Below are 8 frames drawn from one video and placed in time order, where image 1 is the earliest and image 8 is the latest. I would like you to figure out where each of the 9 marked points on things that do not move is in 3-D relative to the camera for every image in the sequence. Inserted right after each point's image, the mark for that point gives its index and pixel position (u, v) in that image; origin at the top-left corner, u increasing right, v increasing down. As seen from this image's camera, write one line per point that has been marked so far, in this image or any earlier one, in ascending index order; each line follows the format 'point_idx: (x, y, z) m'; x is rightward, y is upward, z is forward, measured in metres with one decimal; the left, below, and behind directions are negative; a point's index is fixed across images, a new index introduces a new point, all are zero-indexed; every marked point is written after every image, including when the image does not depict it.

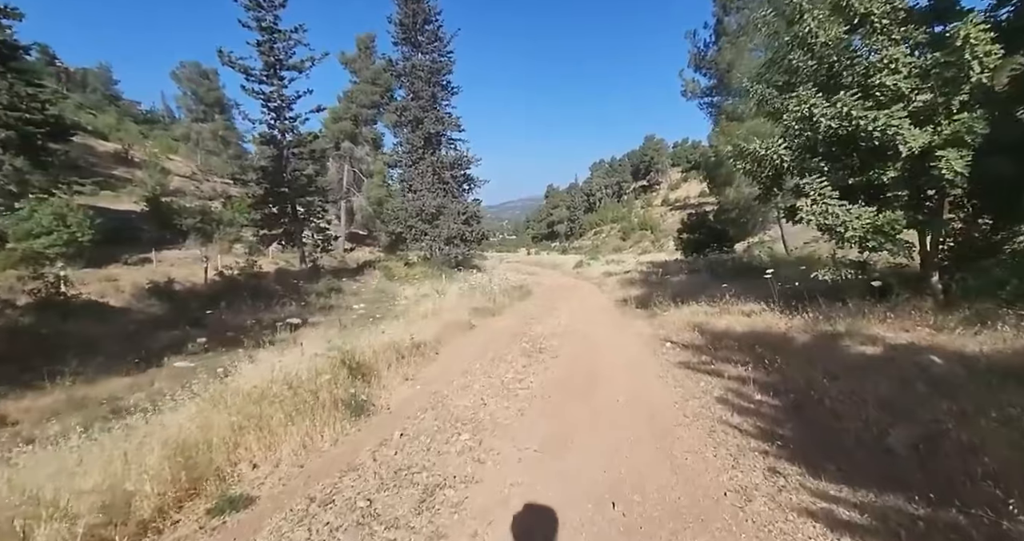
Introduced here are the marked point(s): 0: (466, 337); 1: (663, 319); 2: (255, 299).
0: (-1.4, -2.1, +11.7) m
1: (+4.9, -1.7, +13.2) m
2: (-12.3, -1.4, +18.8) m
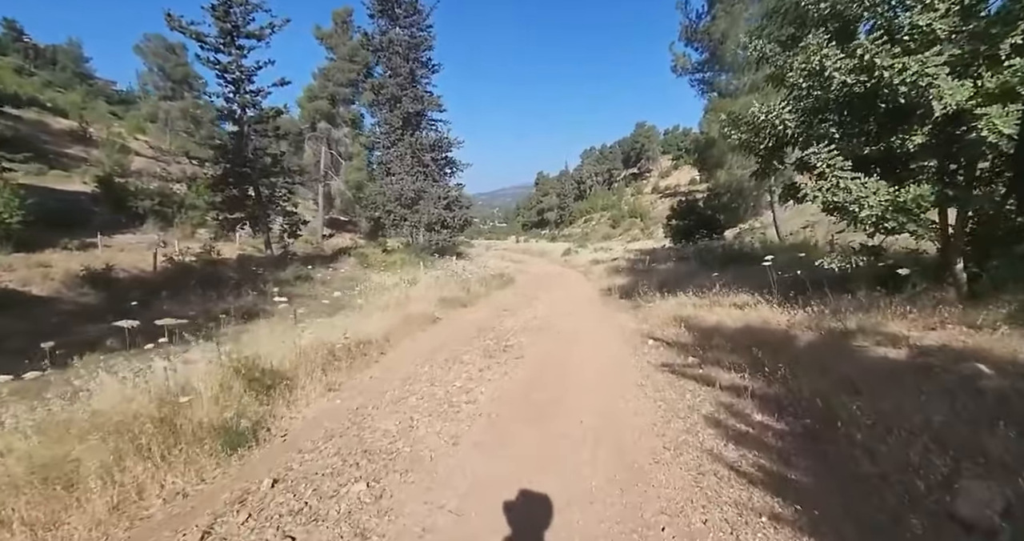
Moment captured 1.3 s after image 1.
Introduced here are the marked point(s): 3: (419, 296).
0: (-2.3, -1.7, +10.4) m
1: (+4.0, -1.3, +12.0) m
2: (-13.3, -0.8, +17.2) m
3: (-3.5, -1.0, +15.1) m
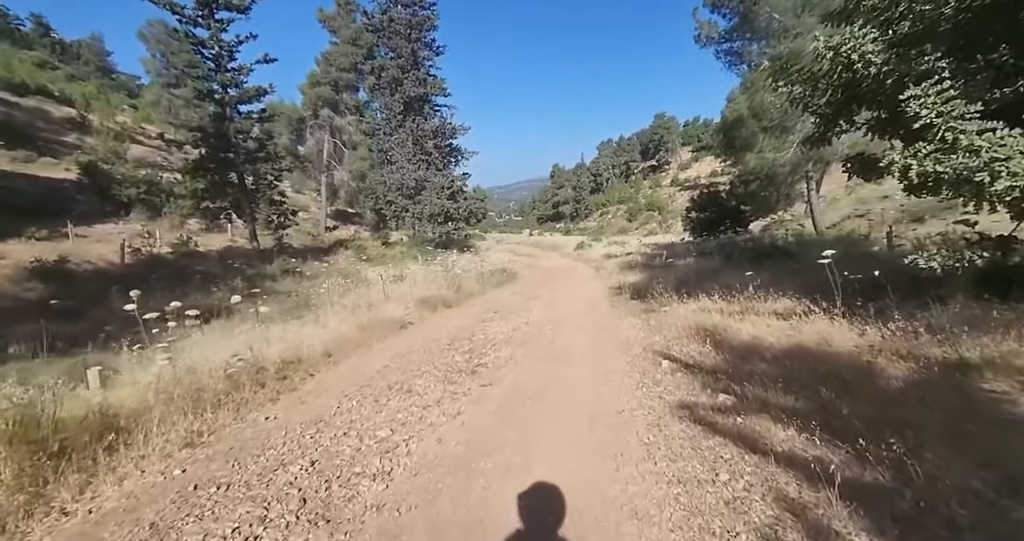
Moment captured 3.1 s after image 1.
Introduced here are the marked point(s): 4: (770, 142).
0: (-2.7, -1.6, +8.4) m
1: (+3.6, -1.3, +9.8) m
2: (-13.5, -0.6, +15.7) m
3: (-3.7, -0.9, +13.2) m
4: (+11.3, +5.6, +17.6) m
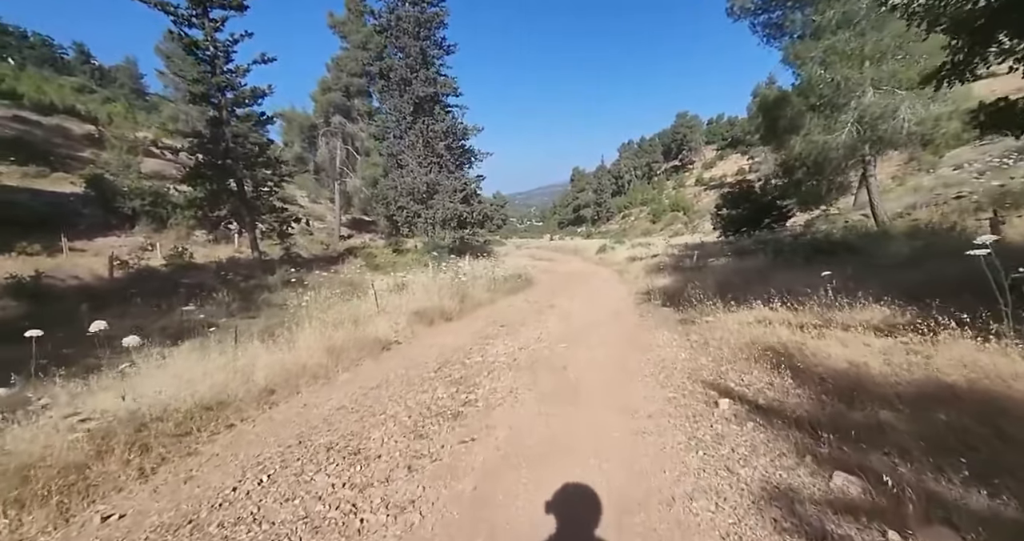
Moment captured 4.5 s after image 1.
0: (-2.7, -1.8, +6.7) m
1: (+3.7, -1.3, +7.7) m
2: (-13.1, -1.0, +14.5) m
3: (-3.4, -1.1, +11.5) m
4: (+11.7, +5.7, +15.2) m
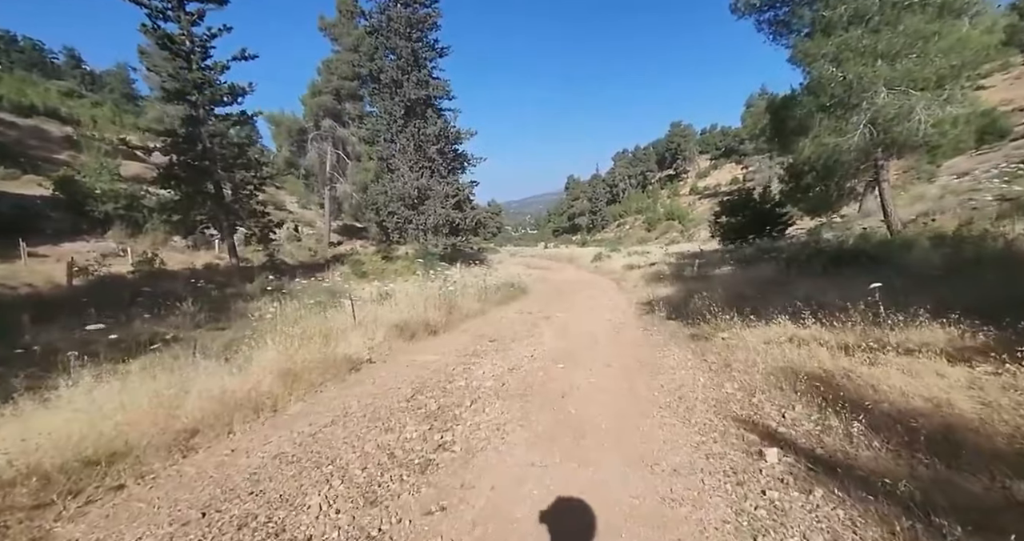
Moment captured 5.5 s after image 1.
0: (-2.8, -1.9, +5.5) m
1: (+3.5, -1.5, +6.6) m
2: (-13.3, -1.3, +13.2) m
3: (-3.7, -1.3, +10.4) m
4: (+11.4, +5.3, +14.4) m
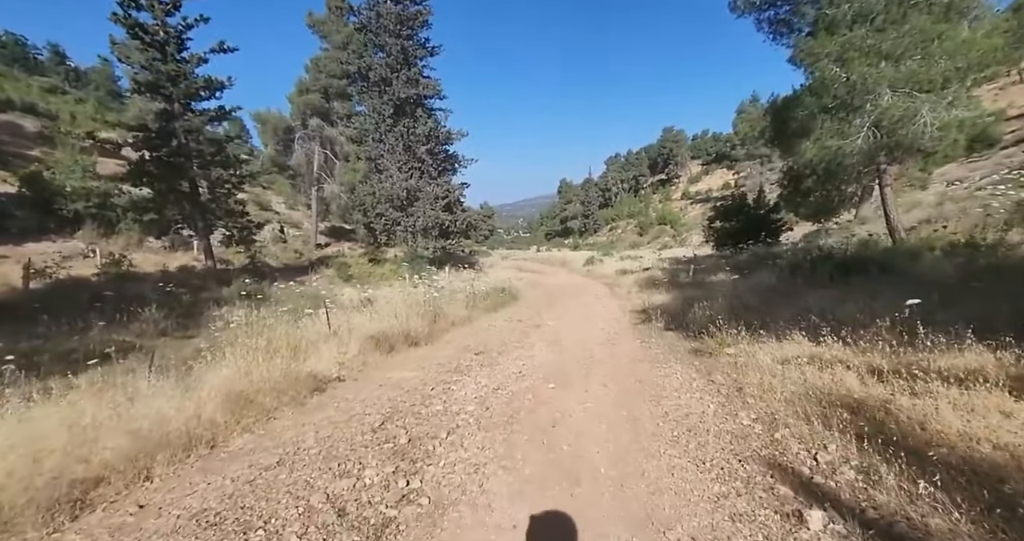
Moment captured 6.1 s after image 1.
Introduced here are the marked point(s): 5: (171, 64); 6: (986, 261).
0: (-3.1, -2.0, +4.6) m
1: (+3.3, -1.6, +5.9) m
2: (-13.7, -1.4, +12.2) m
3: (-4.0, -1.5, +9.5) m
4: (+11.1, +5.0, +13.9) m
5: (-15.6, +9.4, +18.2) m
6: (+10.7, +0.2, +9.0) m
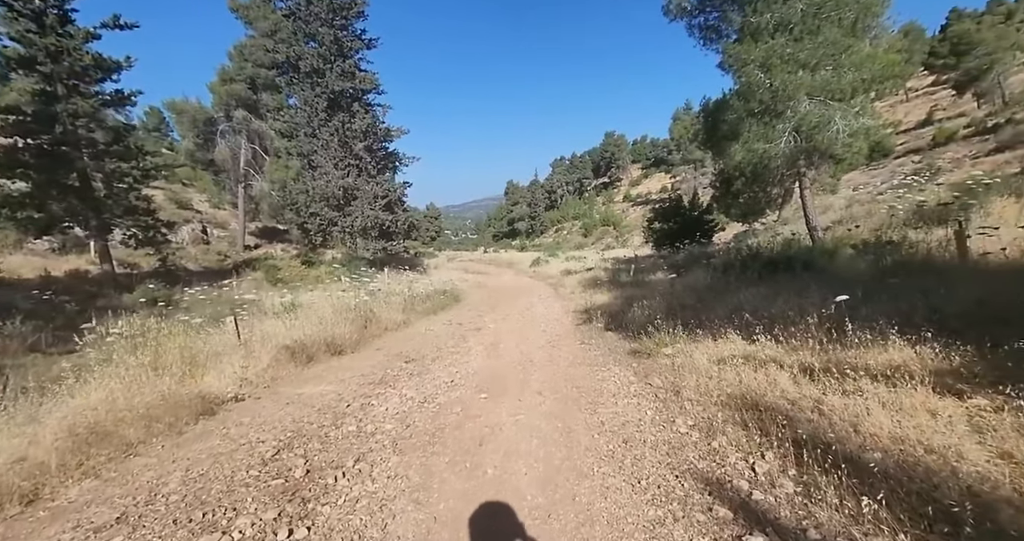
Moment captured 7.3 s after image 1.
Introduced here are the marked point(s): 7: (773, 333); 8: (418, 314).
0: (-3.9, -2.1, +3.6) m
1: (+2.3, -1.6, +5.6) m
2: (-15.3, -1.6, +9.8) m
3: (-5.4, -1.5, +8.4) m
4: (+9.0, +5.1, +14.6) m
5: (-18.1, +9.2, +15.6) m
6: (+9.2, +0.3, +9.6) m
7: (+4.0, -0.9, +6.2) m
8: (-3.2, -1.5, +13.8) m
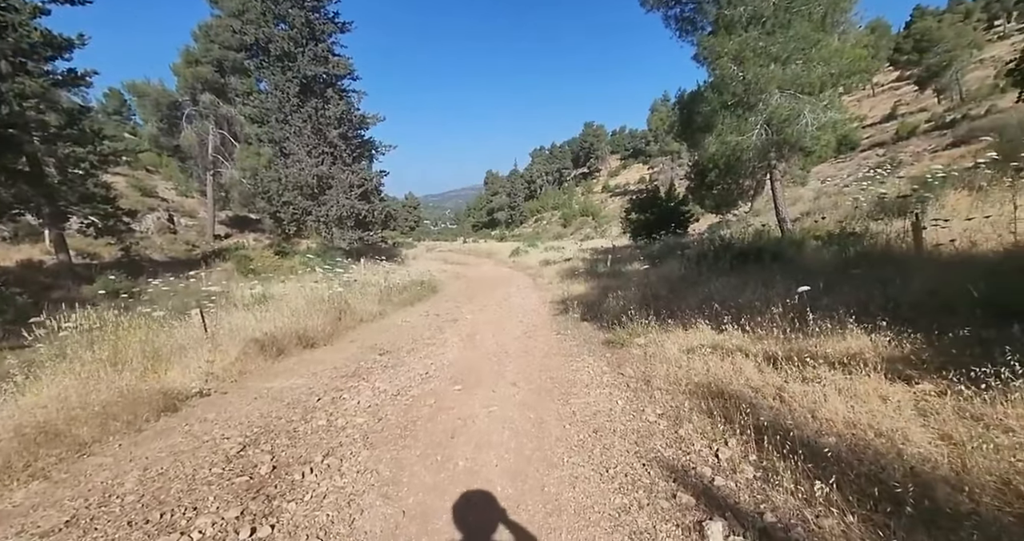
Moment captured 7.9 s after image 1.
0: (-4.1, -2.0, +3.5) m
1: (+1.9, -1.5, +5.7) m
2: (-15.9, -1.3, +9.1) m
3: (-5.9, -1.4, +8.1) m
4: (+8.2, +5.5, +14.8) m
5: (-18.9, +9.6, +14.4) m
6: (+8.6, +0.5, +10.0) m
7: (+3.6, -0.8, +6.4) m
8: (-3.9, -1.2, +13.6) m
